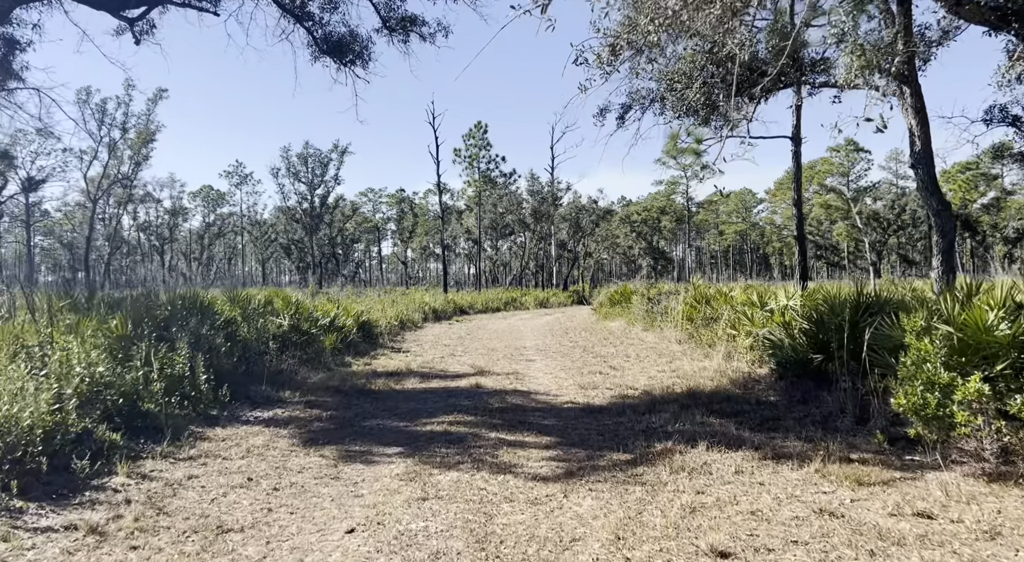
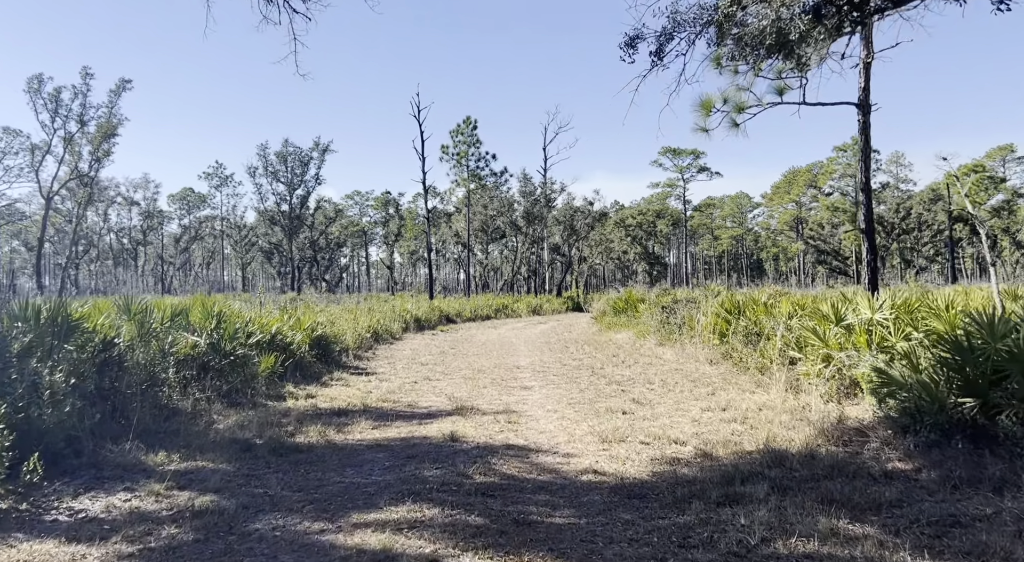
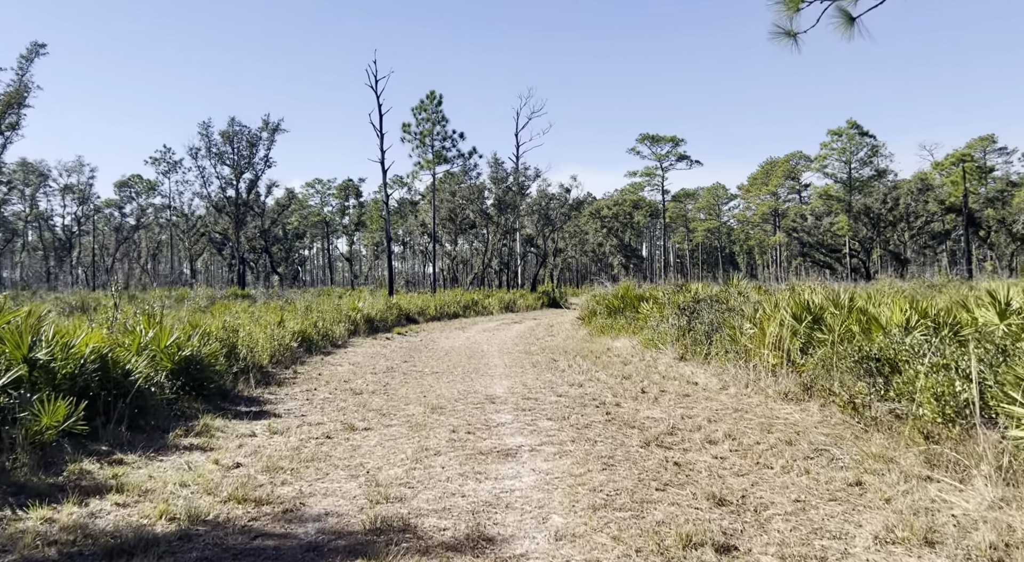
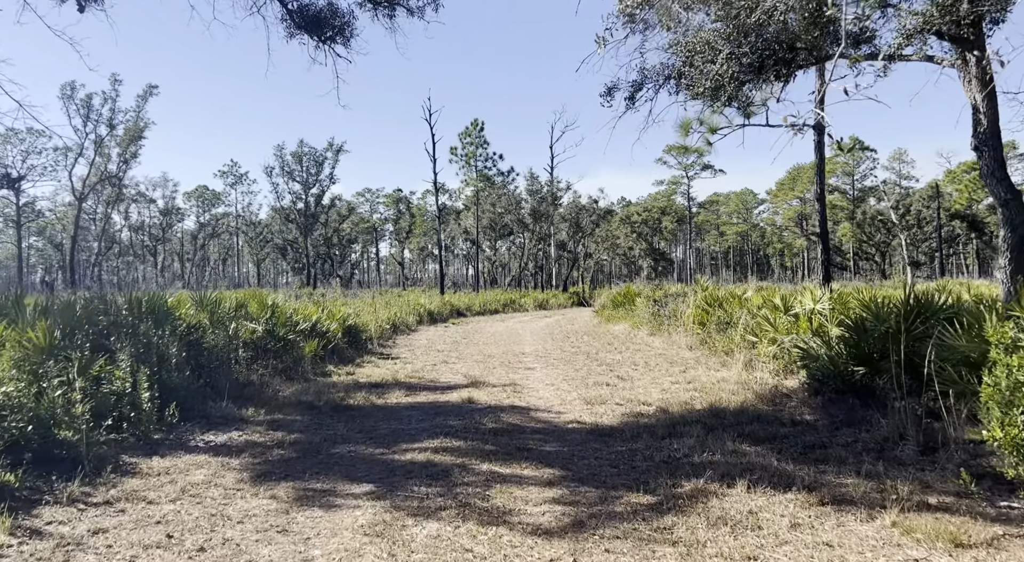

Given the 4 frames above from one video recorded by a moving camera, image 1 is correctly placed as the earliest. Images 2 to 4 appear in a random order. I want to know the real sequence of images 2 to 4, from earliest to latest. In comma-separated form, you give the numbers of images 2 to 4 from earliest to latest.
4, 2, 3
